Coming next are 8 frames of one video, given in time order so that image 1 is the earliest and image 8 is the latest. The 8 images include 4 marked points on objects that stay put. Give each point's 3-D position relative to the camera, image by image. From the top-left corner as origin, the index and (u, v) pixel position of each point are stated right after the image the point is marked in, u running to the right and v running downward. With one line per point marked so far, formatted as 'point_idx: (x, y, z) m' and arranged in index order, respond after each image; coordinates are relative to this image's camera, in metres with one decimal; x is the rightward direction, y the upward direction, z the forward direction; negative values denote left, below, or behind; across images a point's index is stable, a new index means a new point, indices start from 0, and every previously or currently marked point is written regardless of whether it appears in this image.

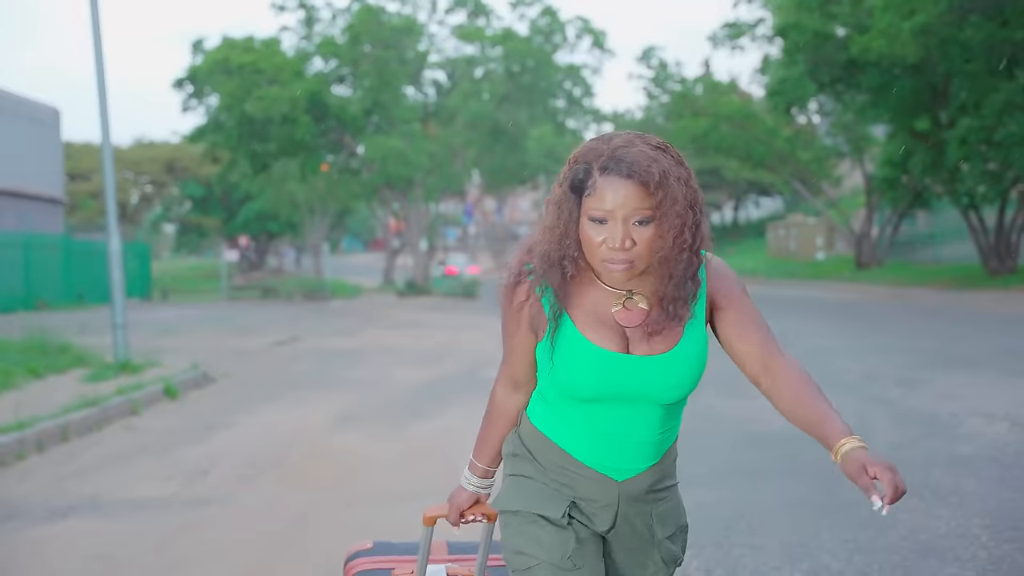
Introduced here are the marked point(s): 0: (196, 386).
0: (-3.2, -1.0, +10.6) m
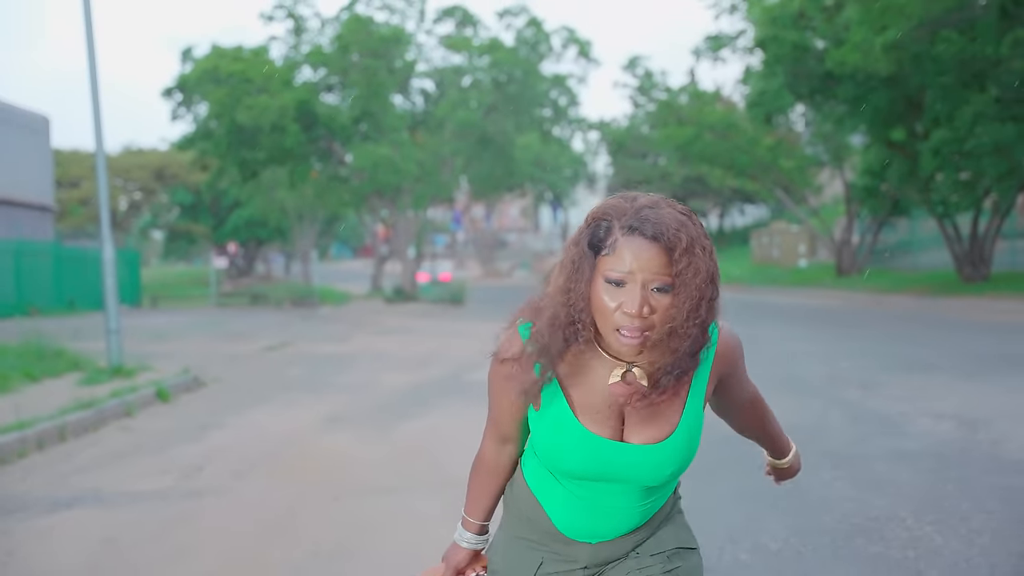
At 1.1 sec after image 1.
0: (-3.4, -1.1, +11.0) m
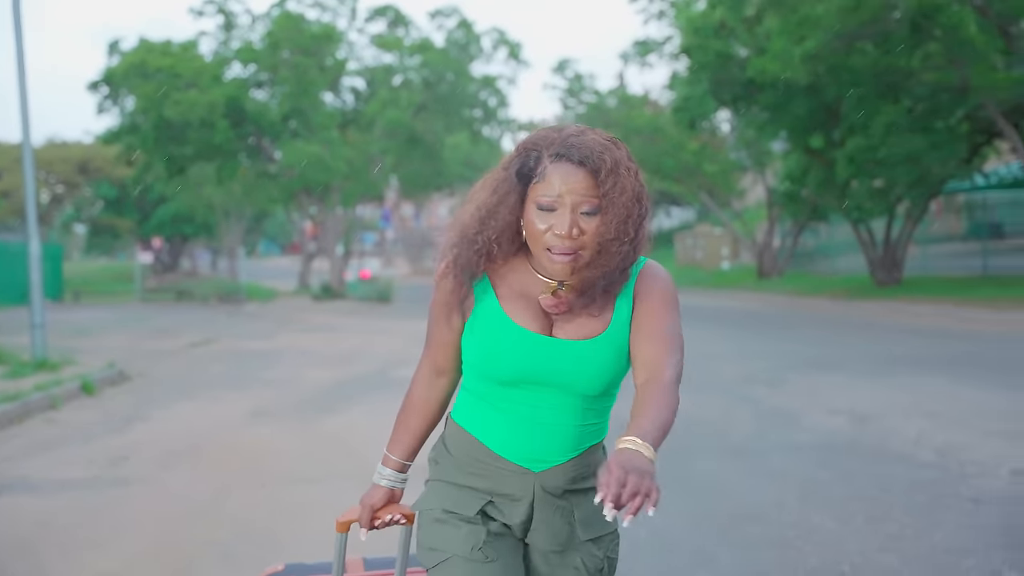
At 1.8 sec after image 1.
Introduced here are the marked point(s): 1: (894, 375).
0: (-4.3, -1.0, +11.1) m
1: (+4.0, -0.9, +10.7) m
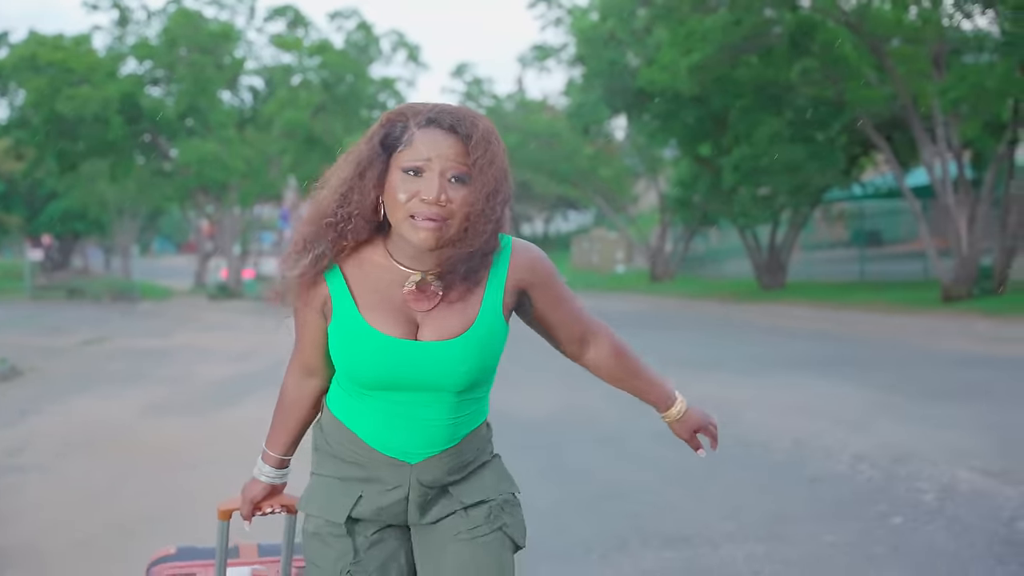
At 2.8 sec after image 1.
0: (-5.4, -1.0, +11.1) m
1: (+2.9, -0.9, +11.5) m
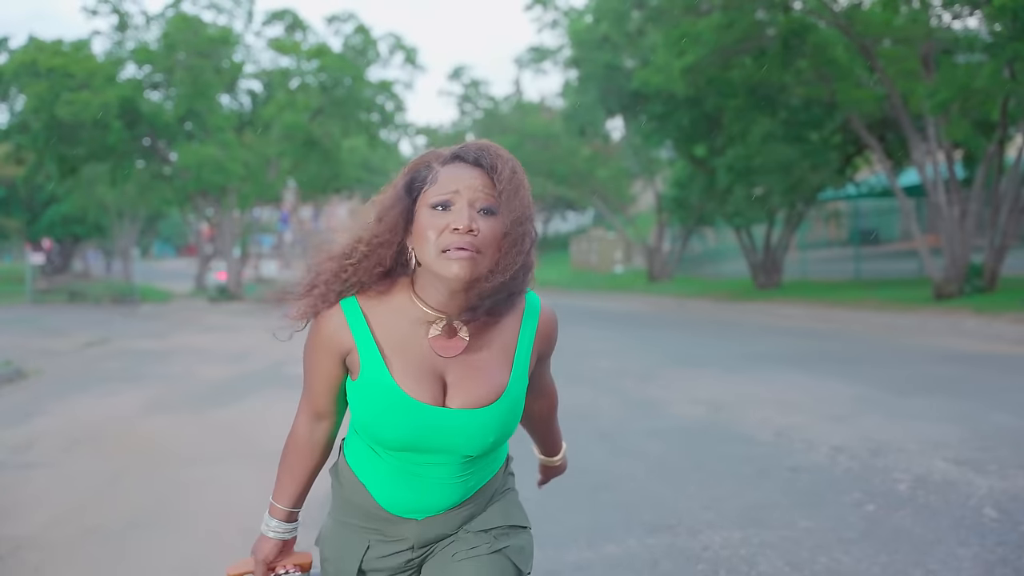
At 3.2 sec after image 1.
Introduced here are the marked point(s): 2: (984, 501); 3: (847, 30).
0: (-5.5, -1.0, +11.3) m
1: (+2.8, -0.9, +11.7) m
2: (+2.2, -1.0, +4.7) m
3: (+5.6, +4.3, +17.2) m
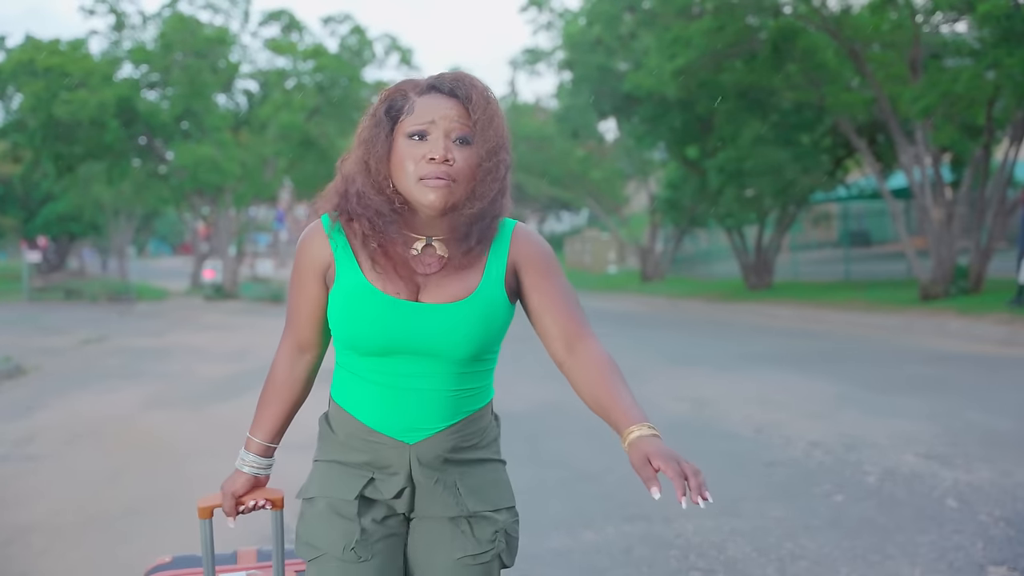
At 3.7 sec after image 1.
0: (-5.6, -1.0, +11.5) m
1: (+2.7, -0.9, +12.0) m
2: (+2.1, -1.0, +4.9) m
3: (+5.5, +4.3, +17.5) m
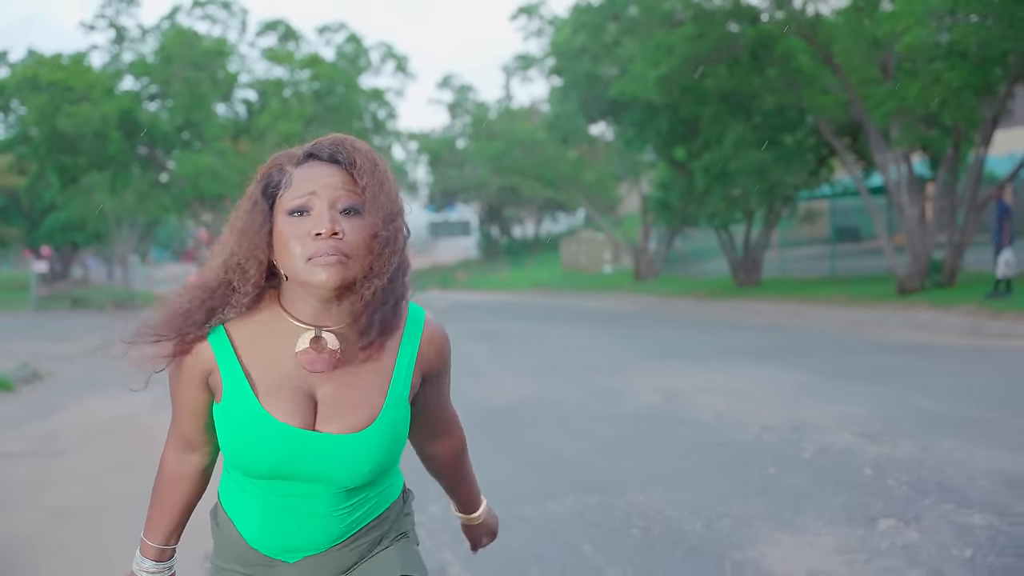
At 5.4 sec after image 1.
0: (-5.7, -1.1, +12.2) m
1: (+2.6, -0.9, +12.6) m
2: (+1.9, -1.0, +5.6) m
3: (+5.3, +4.3, +18.1) m
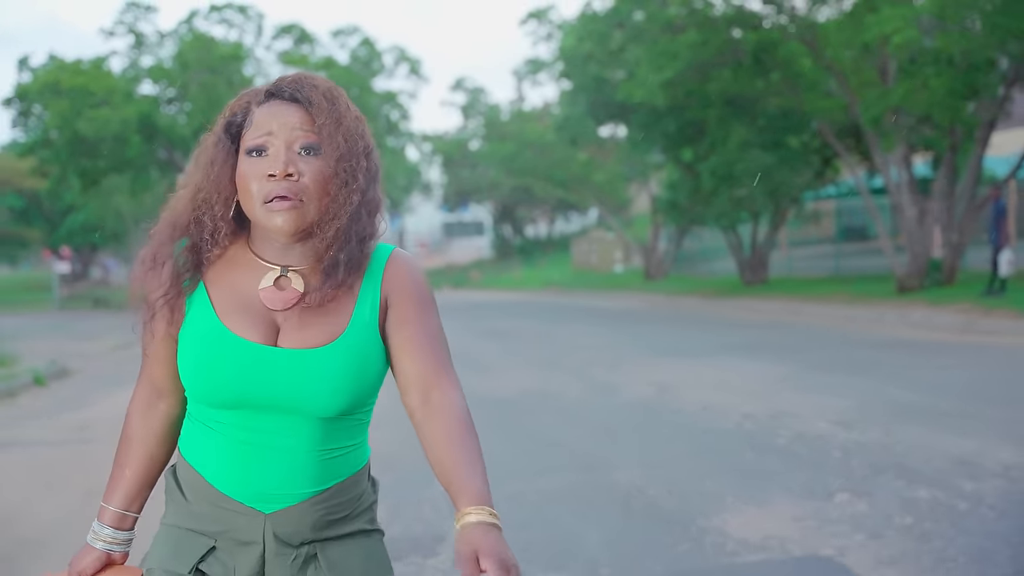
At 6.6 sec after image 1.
0: (-5.6, -1.1, +12.7) m
1: (+2.6, -0.9, +13.1) m
2: (+1.9, -0.9, +6.1) m
3: (+5.4, +4.4, +18.6) m
